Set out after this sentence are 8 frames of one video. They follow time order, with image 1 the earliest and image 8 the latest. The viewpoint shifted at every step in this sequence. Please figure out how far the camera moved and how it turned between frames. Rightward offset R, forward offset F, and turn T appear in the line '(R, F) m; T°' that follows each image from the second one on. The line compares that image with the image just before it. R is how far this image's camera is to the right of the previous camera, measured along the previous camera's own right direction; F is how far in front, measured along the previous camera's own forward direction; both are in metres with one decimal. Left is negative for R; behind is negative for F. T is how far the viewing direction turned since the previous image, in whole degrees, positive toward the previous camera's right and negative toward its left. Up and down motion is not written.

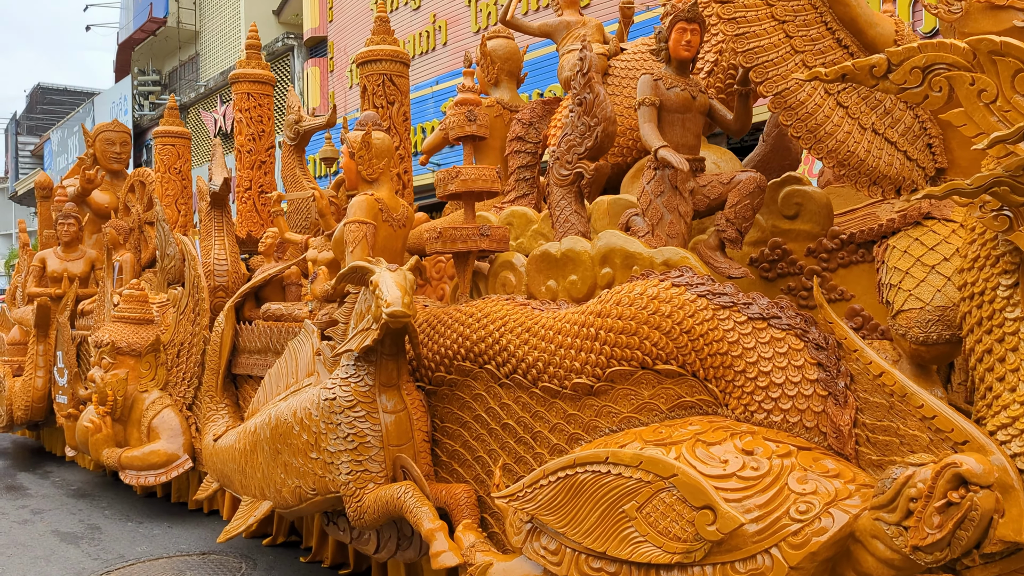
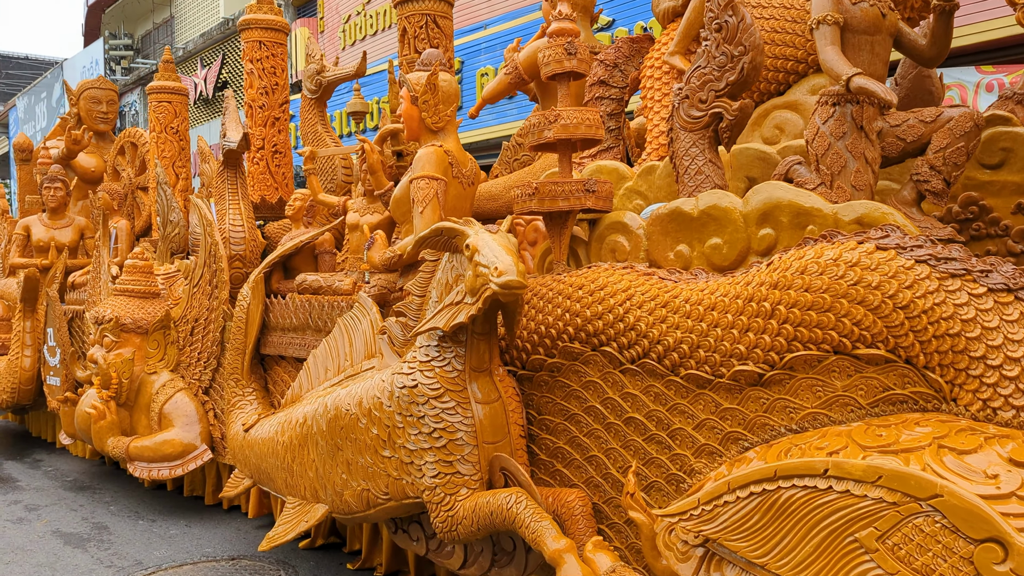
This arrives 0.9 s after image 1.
(-0.5, +0.6) m; +2°
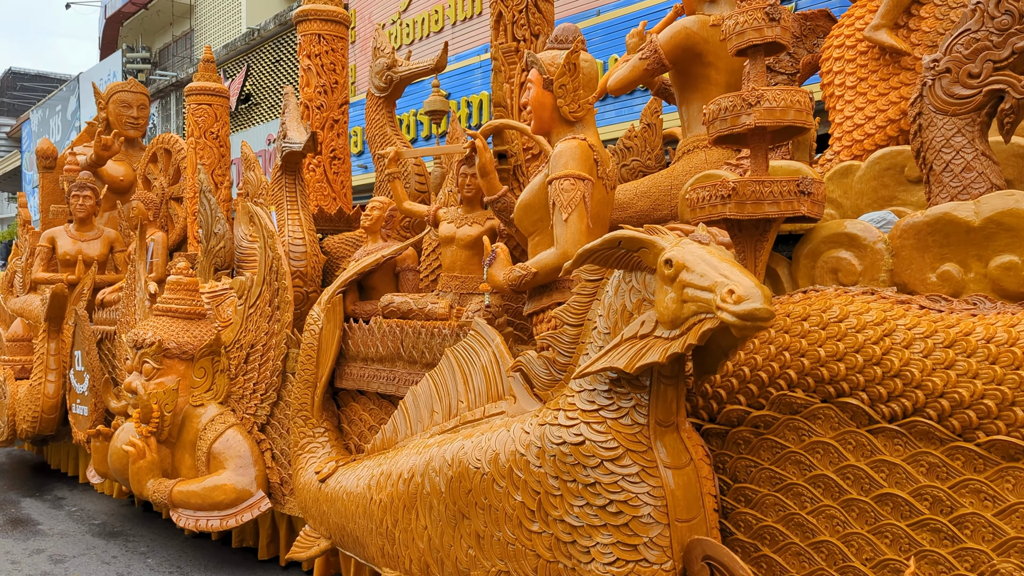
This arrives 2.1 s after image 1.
(-0.5, +0.6) m; 0°
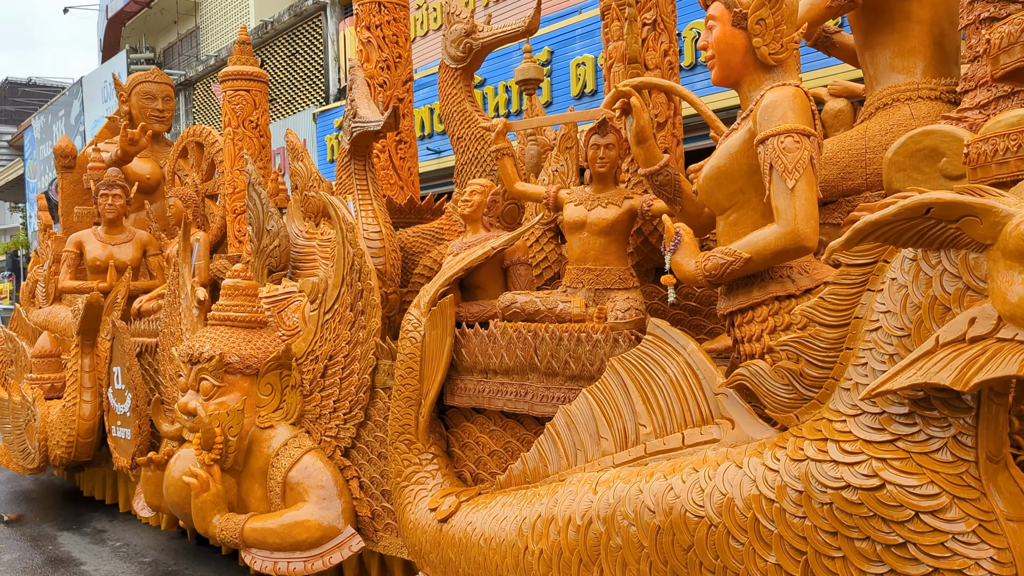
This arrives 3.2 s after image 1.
(-0.5, +0.6) m; 0°
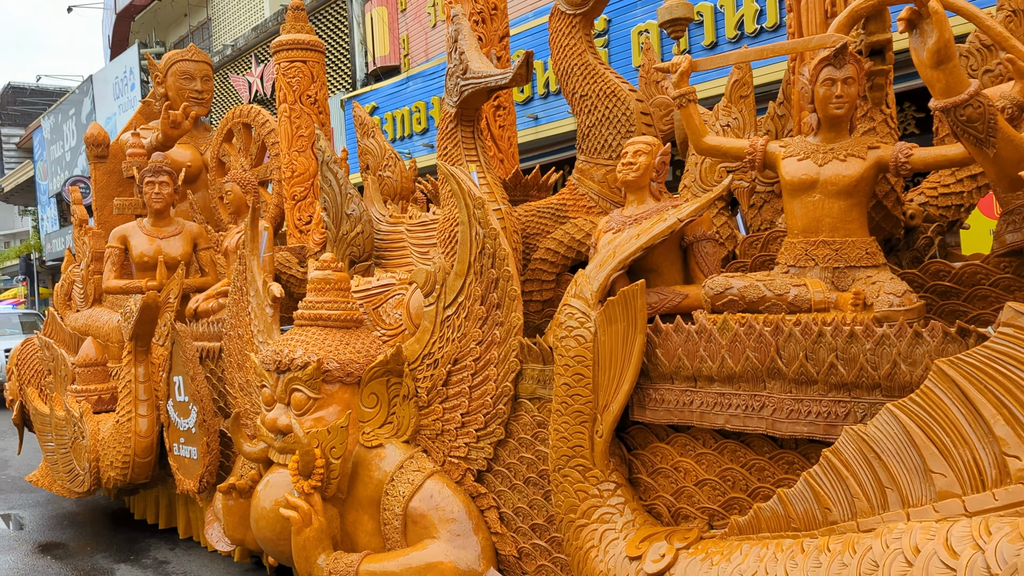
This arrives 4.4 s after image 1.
(-0.5, +0.6) m; -1°
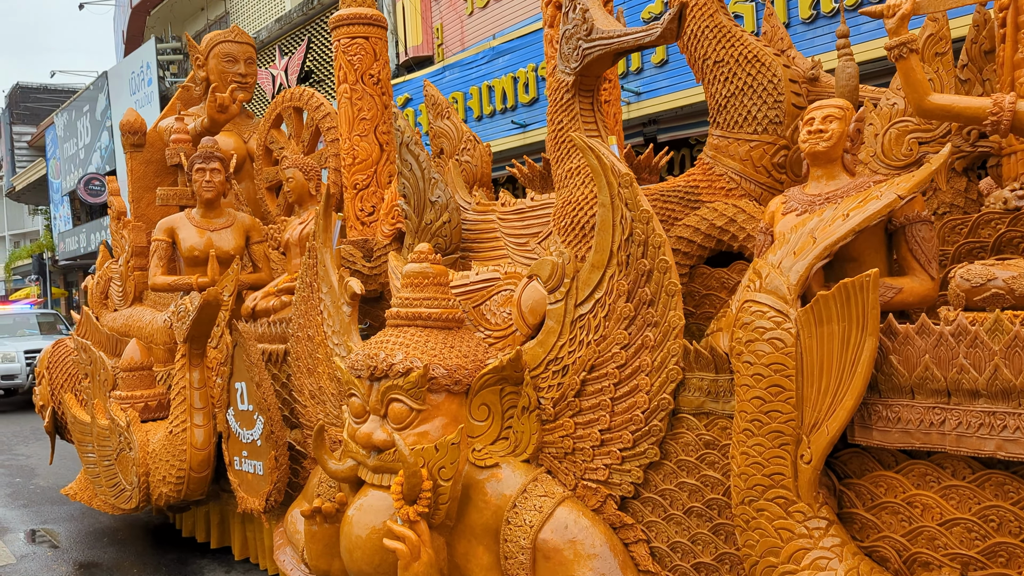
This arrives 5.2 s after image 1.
(-0.4, +0.4) m; 0°
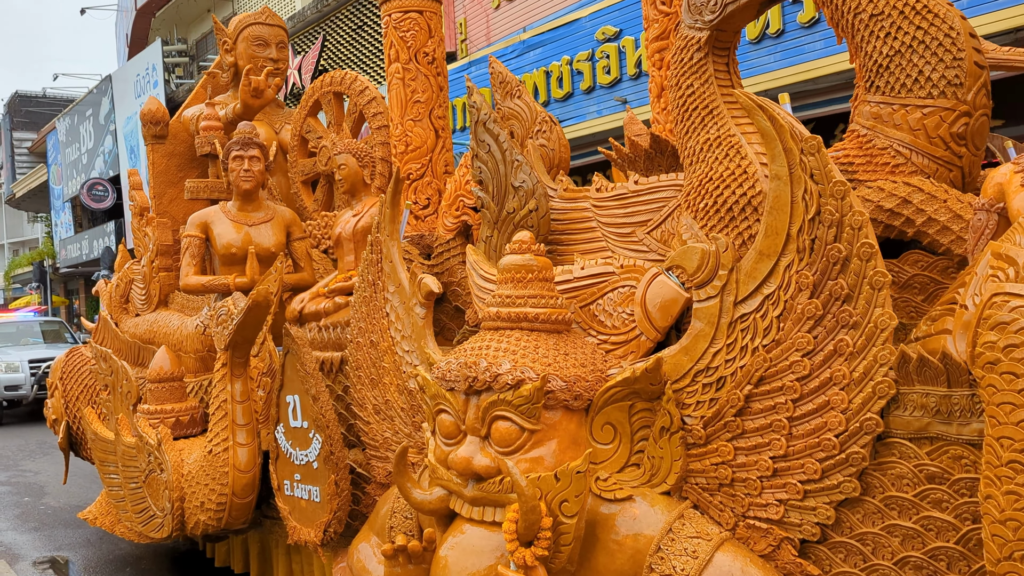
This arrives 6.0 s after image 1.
(-0.4, +0.5) m; 0°
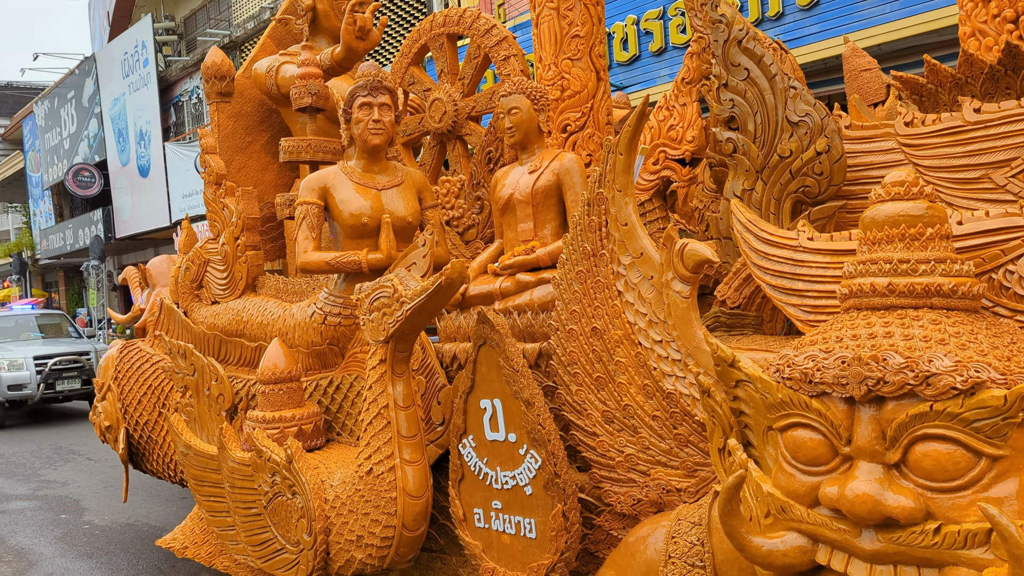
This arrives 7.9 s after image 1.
(-0.9, +0.8) m; +1°
